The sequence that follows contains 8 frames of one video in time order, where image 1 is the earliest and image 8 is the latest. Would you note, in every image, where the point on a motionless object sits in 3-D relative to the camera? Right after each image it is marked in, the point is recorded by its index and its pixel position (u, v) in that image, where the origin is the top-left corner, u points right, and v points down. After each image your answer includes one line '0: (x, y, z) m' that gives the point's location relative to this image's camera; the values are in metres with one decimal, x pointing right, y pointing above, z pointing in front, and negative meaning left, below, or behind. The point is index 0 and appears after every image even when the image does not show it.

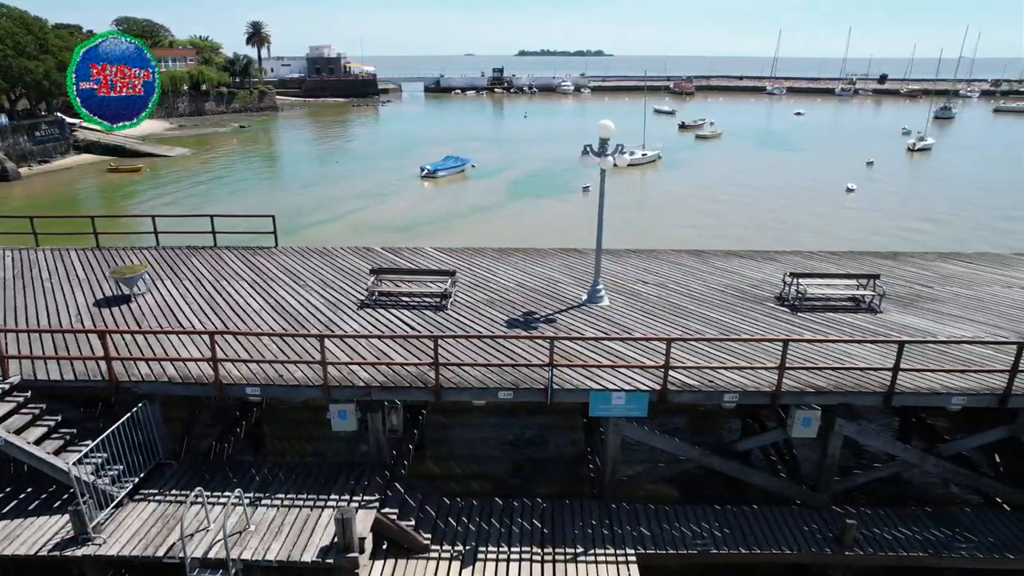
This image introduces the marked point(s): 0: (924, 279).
0: (+7.8, +0.2, +12.2) m
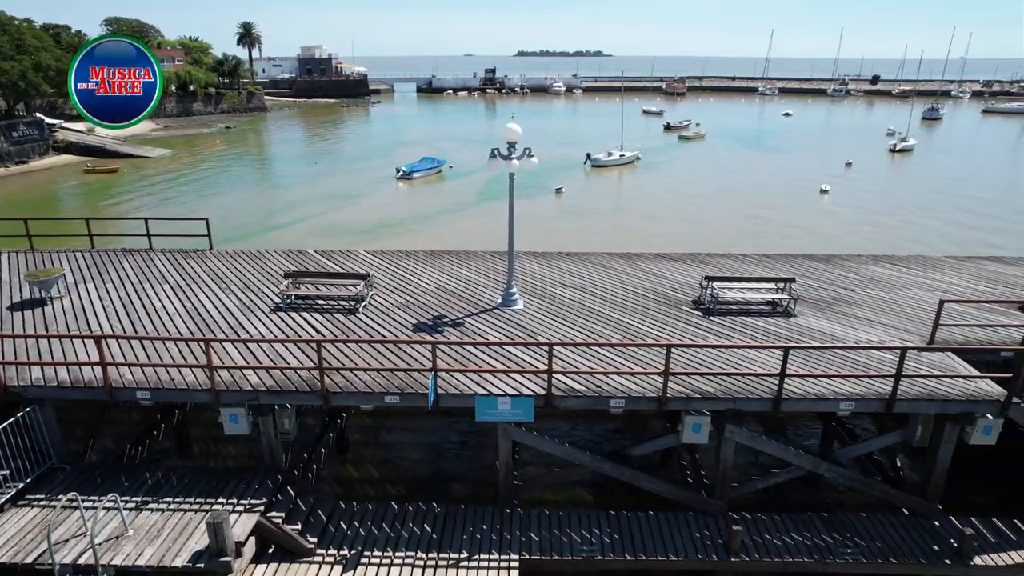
0: (+6.4, +0.1, +12.1) m
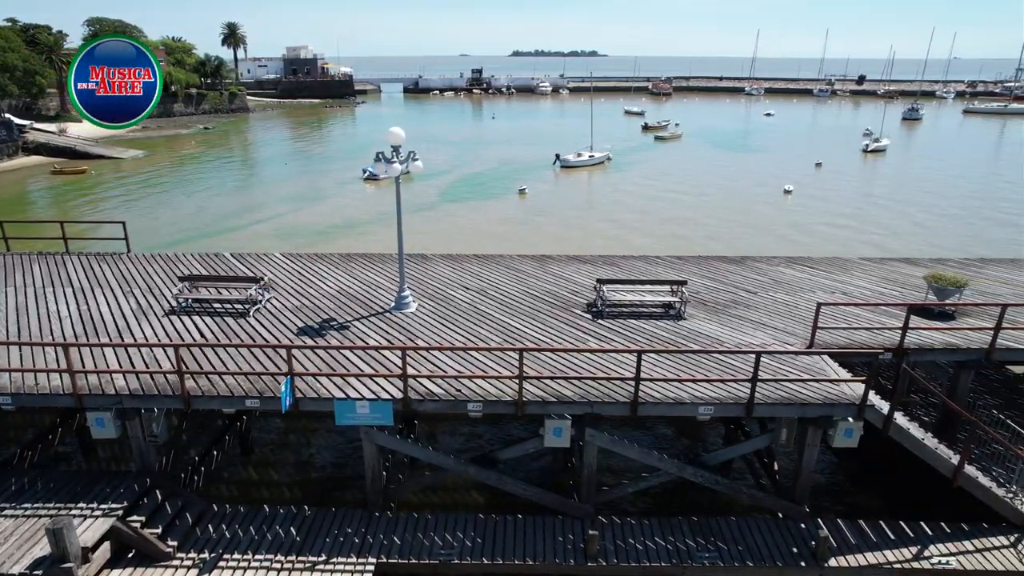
0: (+4.5, +0.1, +12.2) m
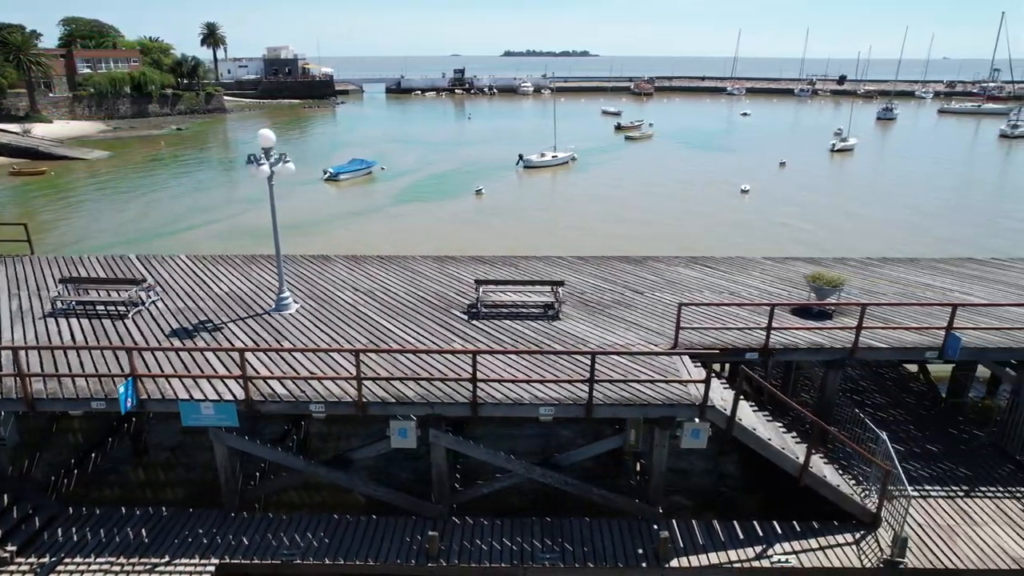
0: (+2.5, +0.1, +12.2) m
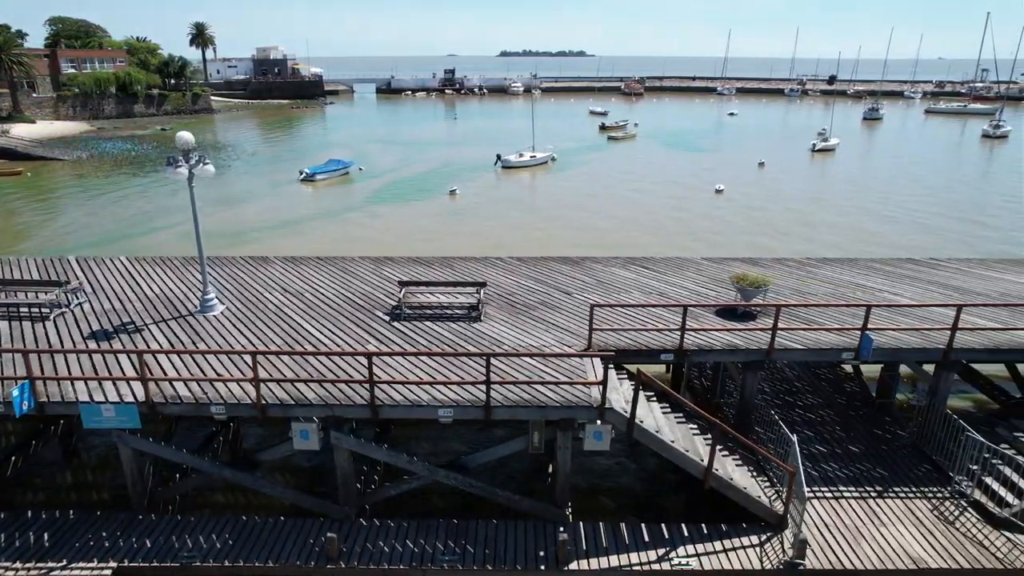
0: (+1.2, +0.1, +12.2) m
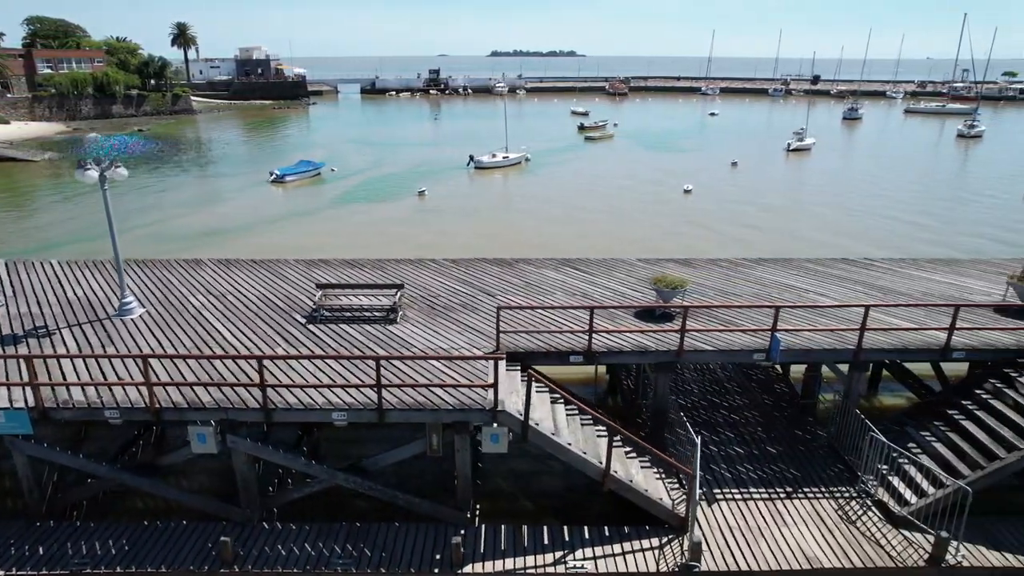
0: (-0.2, 0.0, +12.2) m
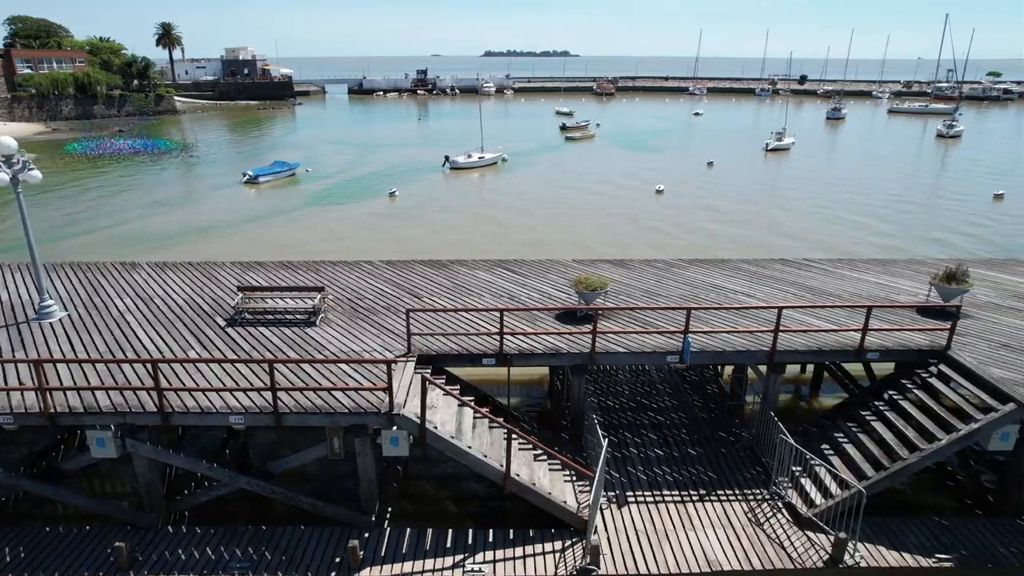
0: (-1.5, 0.0, +12.2) m
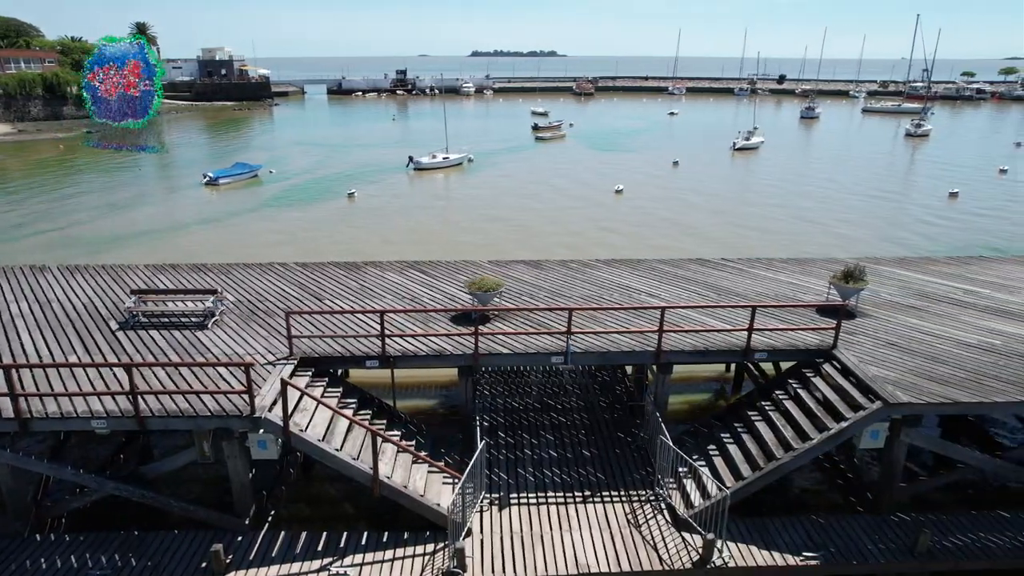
0: (-3.3, 0.0, +12.2) m
